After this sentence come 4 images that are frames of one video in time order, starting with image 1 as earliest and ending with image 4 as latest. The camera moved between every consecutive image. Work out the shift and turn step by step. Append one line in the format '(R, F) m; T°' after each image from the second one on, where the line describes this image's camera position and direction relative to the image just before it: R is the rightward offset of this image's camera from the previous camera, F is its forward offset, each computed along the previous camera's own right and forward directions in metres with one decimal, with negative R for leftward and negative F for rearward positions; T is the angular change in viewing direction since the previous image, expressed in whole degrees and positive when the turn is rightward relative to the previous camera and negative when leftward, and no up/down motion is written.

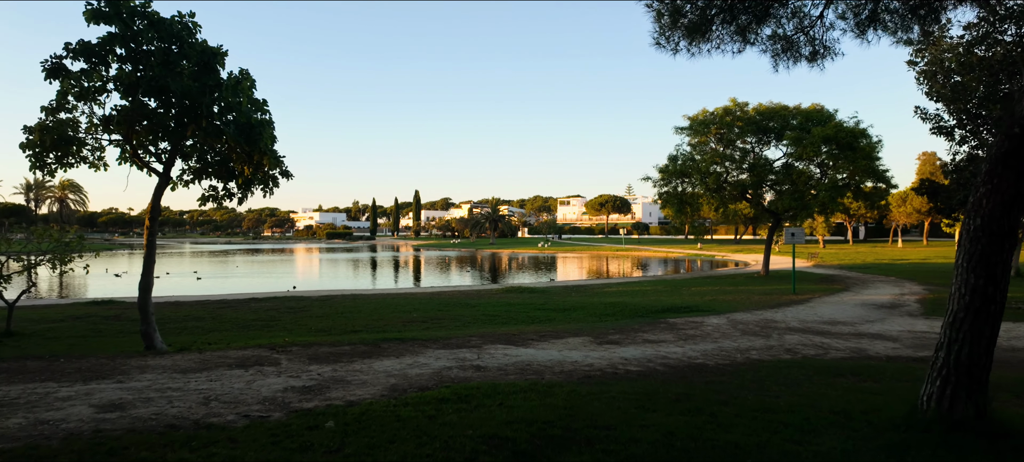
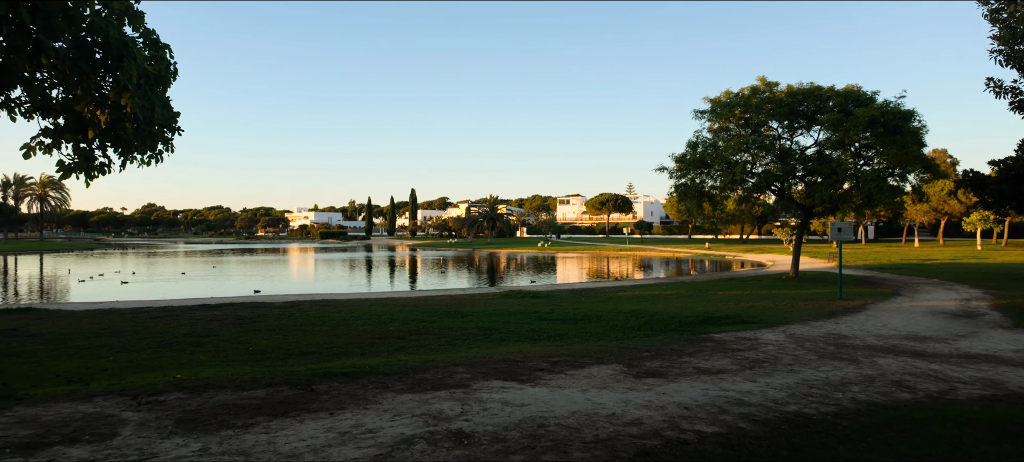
(0.0, +3.2) m; 0°
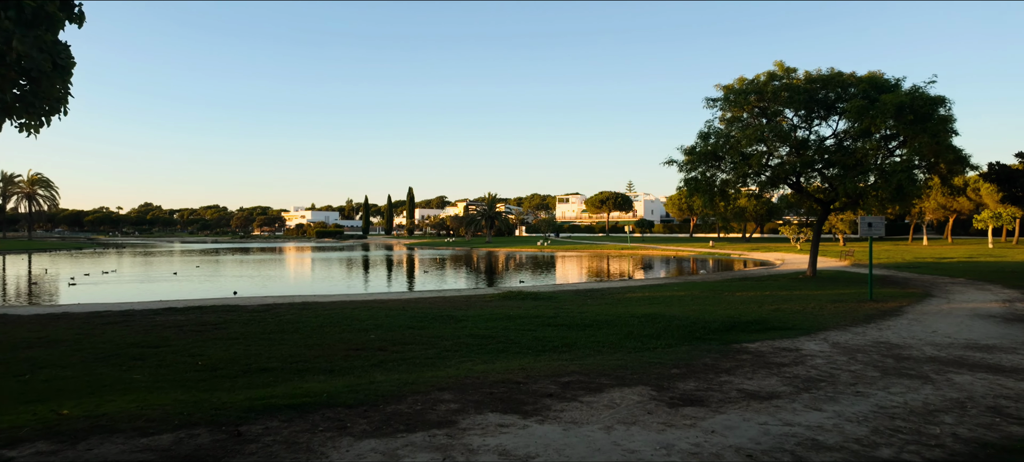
(0.0, +1.7) m; 0°
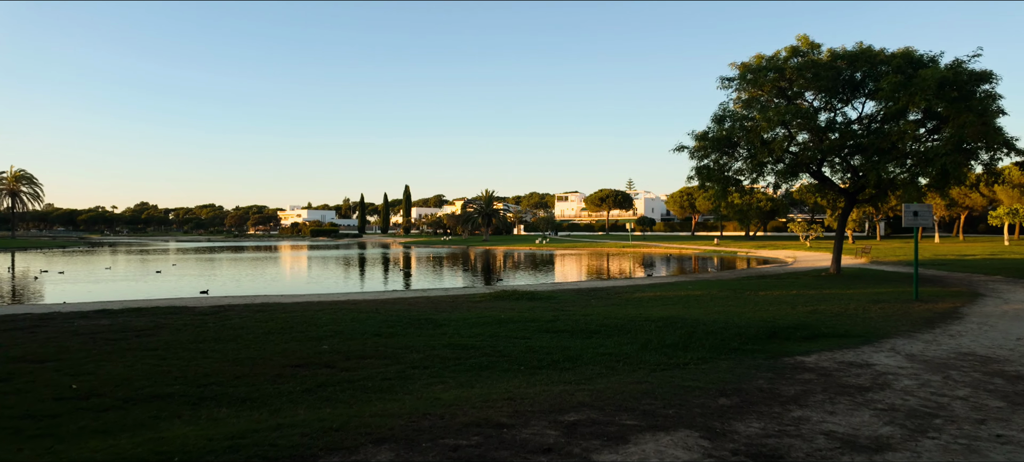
(+0.2, +2.2) m; 0°
